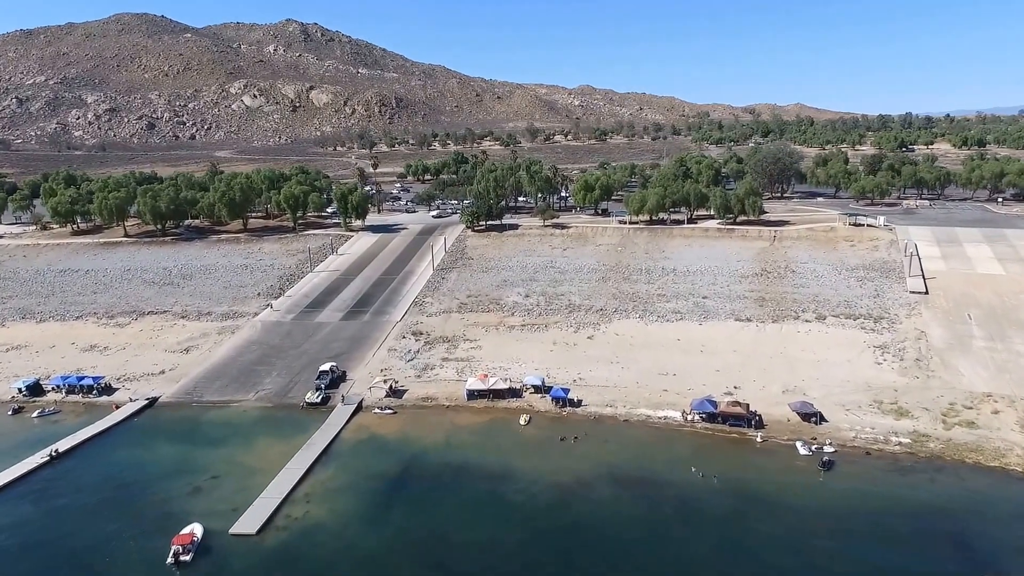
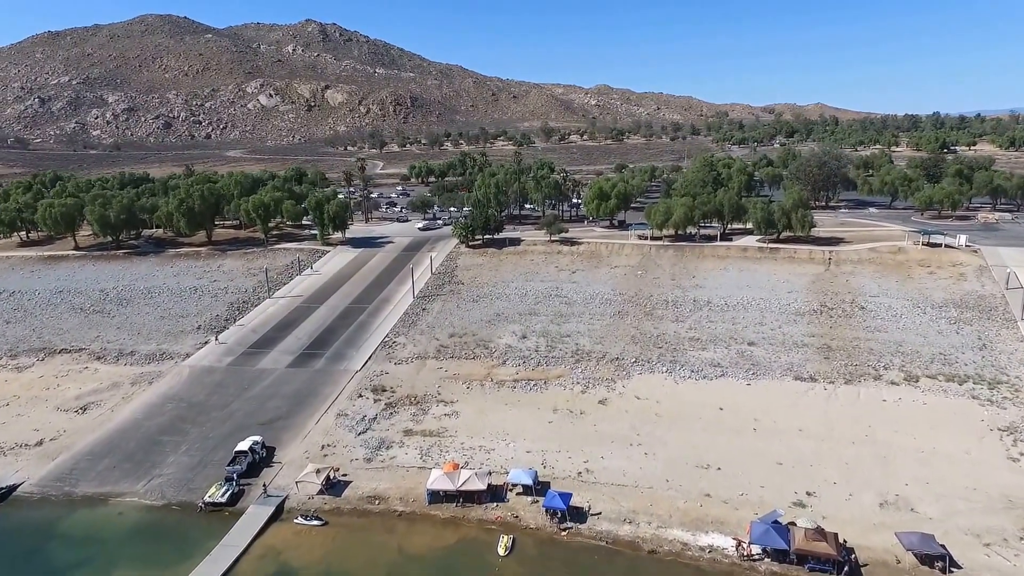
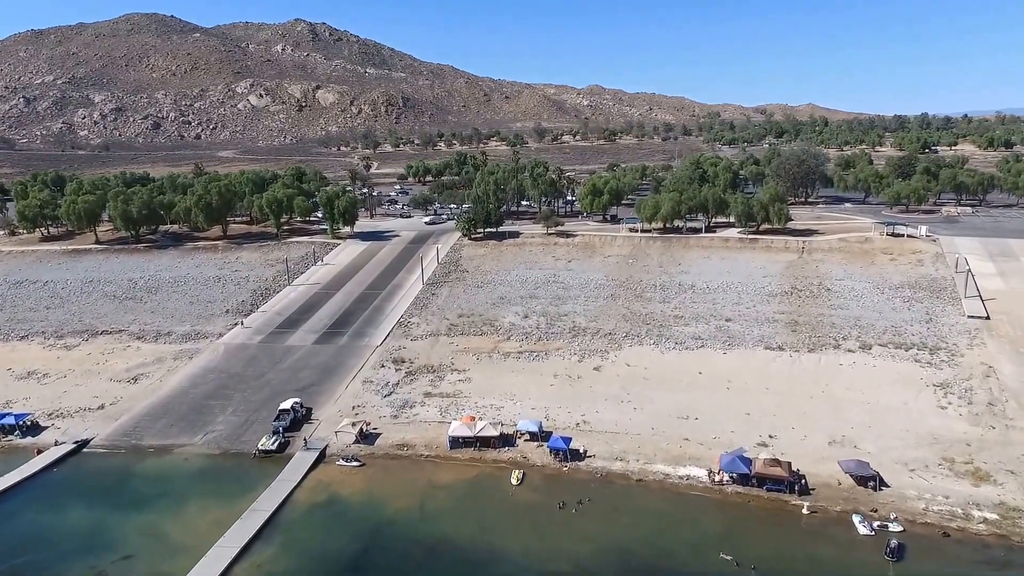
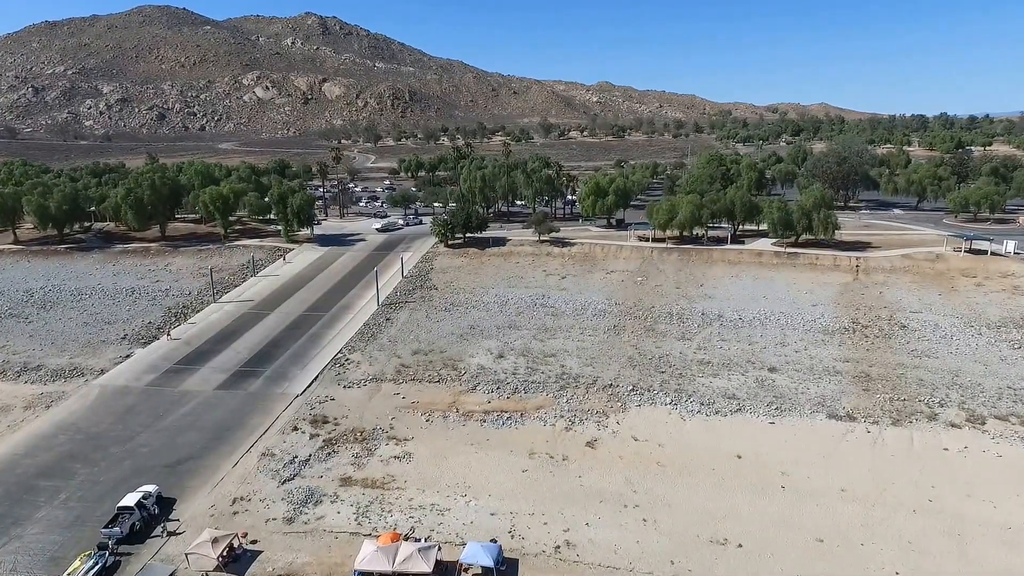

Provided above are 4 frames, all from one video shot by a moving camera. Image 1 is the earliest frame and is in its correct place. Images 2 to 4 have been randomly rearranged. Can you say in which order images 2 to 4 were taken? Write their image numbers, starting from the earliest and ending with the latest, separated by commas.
3, 2, 4
